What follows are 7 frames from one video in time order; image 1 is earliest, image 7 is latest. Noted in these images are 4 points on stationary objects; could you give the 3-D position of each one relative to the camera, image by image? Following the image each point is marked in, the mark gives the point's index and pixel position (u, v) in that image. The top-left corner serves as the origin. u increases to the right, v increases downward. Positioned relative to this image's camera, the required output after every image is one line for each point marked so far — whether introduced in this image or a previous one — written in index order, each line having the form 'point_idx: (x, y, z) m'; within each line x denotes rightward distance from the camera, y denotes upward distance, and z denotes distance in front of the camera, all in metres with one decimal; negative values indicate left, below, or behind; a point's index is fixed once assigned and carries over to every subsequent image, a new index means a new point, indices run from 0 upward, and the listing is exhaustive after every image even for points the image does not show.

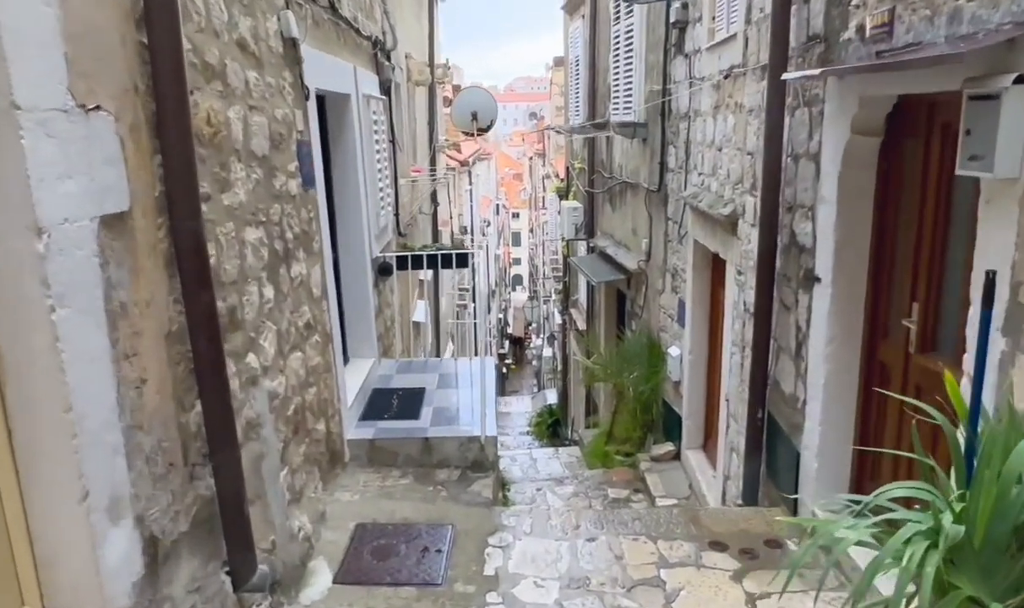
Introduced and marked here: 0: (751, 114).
0: (+1.3, +1.1, +4.0) m
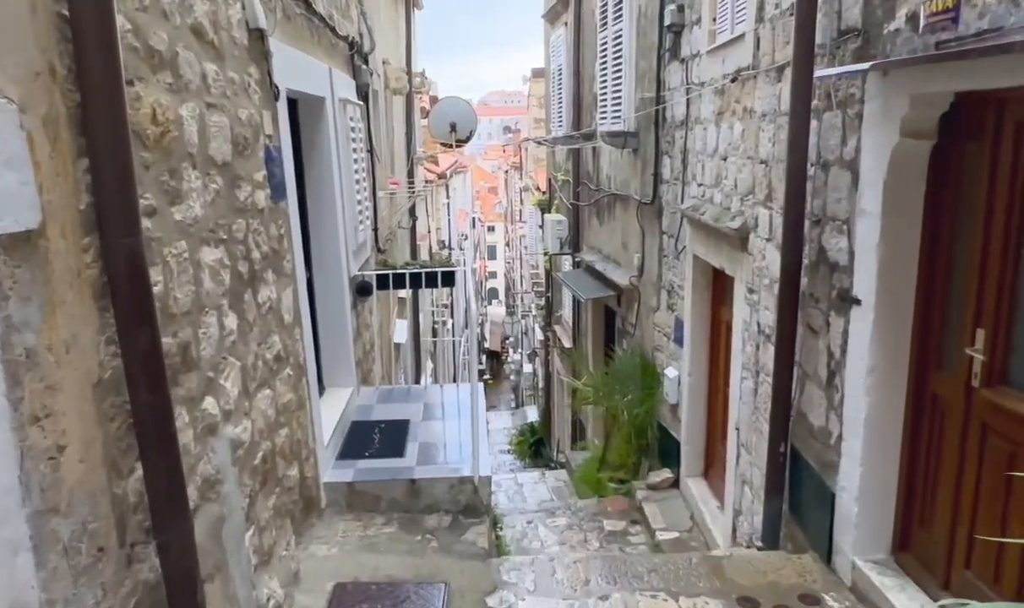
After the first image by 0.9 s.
0: (+1.3, +1.0, +3.7) m
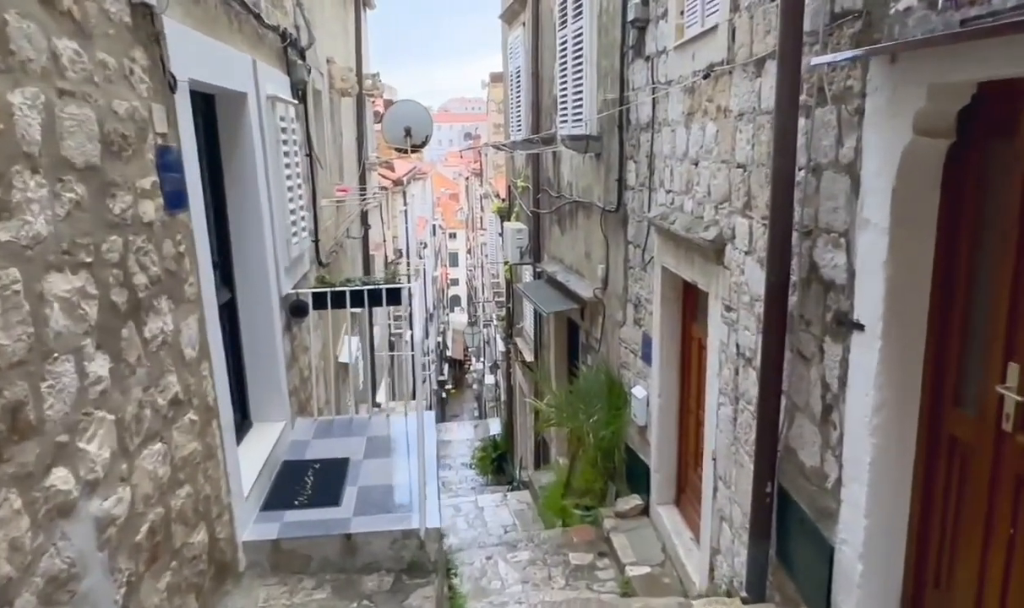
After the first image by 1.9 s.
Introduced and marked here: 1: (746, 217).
0: (+1.1, +0.9, +3.3) m
1: (+1.1, +0.4, +3.3) m
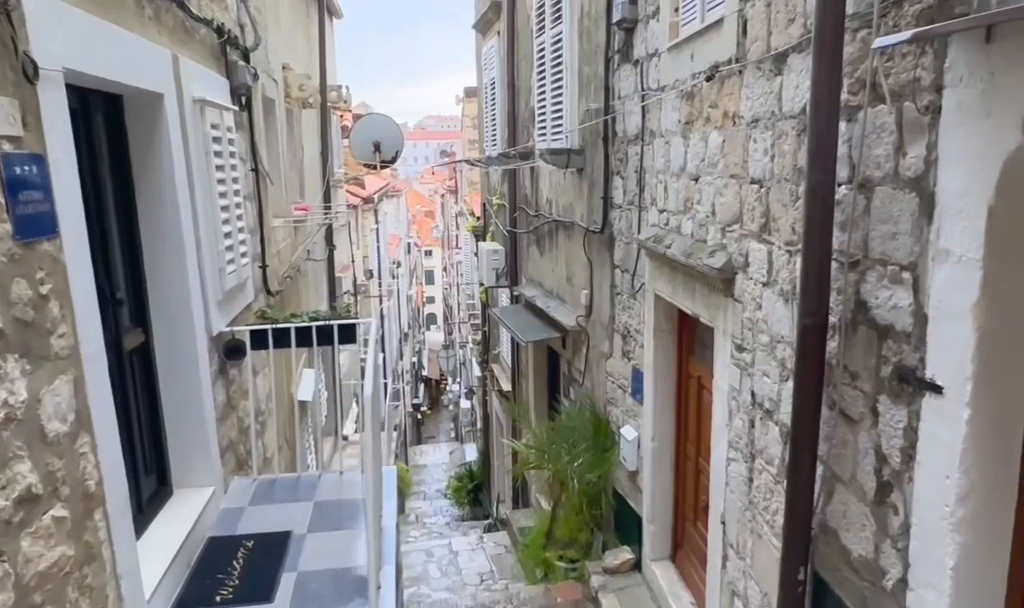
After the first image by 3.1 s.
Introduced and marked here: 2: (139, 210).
0: (+1.0, +0.7, +2.8) m
1: (+1.0, +0.2, +2.8) m
2: (-1.5, +0.4, +2.9) m
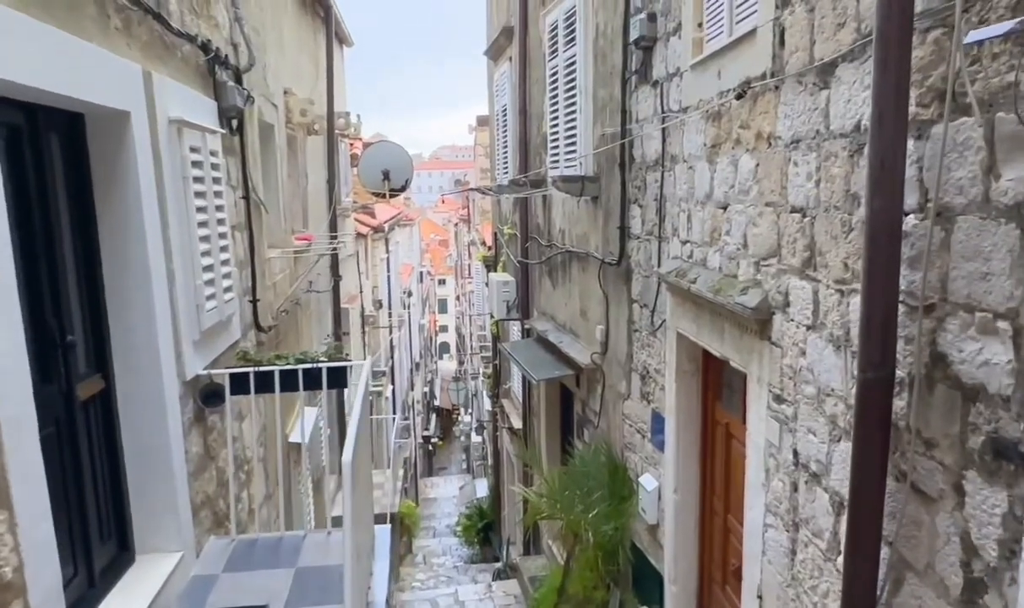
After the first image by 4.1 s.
0: (+1.0, +0.5, +2.5) m
1: (+1.0, +0.1, +2.4) m
2: (-1.5, +0.2, +2.6) m
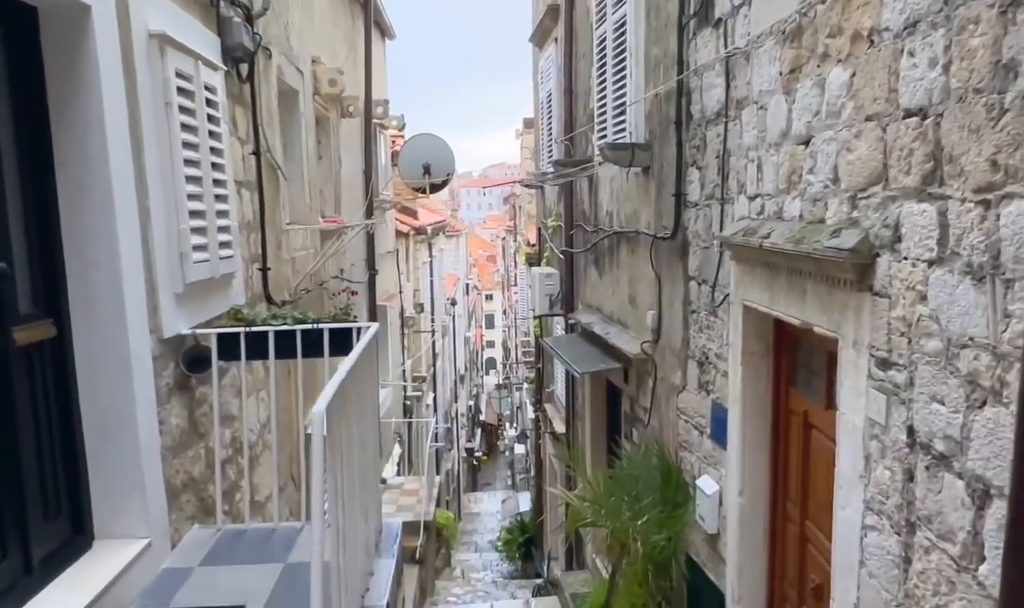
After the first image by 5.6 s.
0: (+1.1, +0.7, +1.9) m
1: (+1.1, +0.3, +1.8) m
2: (-1.4, +0.4, +2.2) m
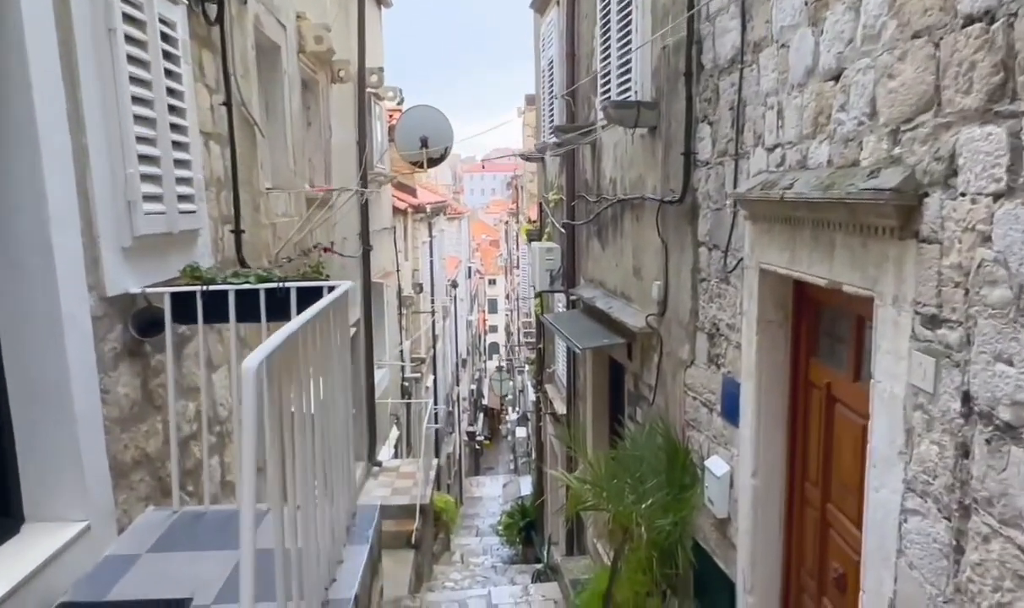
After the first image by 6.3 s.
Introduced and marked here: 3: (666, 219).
0: (+1.0, +0.9, +1.6) m
1: (+1.0, +0.4, +1.5) m
2: (-1.4, +0.6, +1.9) m
3: (+0.9, +0.5, +4.3) m
